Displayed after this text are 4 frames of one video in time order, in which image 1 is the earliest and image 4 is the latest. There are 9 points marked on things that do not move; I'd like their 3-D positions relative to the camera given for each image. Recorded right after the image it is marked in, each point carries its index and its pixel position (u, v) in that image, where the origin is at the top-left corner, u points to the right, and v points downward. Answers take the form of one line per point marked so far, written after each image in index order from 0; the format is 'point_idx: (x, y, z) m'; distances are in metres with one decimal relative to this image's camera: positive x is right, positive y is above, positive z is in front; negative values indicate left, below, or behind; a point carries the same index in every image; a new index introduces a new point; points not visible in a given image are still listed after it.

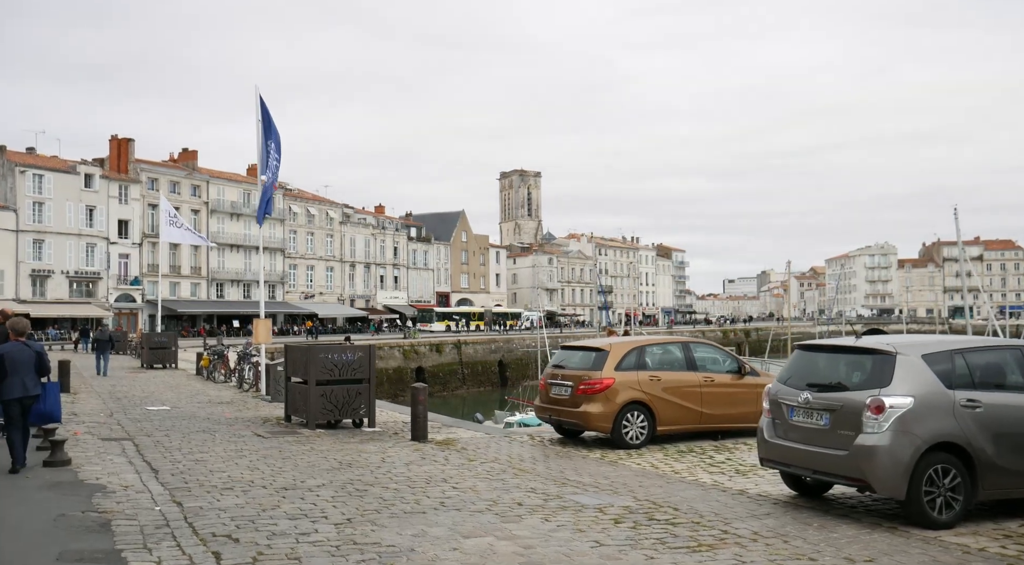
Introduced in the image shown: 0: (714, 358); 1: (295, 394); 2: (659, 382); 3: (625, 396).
0: (+2.9, -1.1, +11.9) m
1: (-3.7, -1.9, +14.0) m
2: (+2.0, -1.4, +11.3) m
3: (+1.5, -1.5, +11.1) m
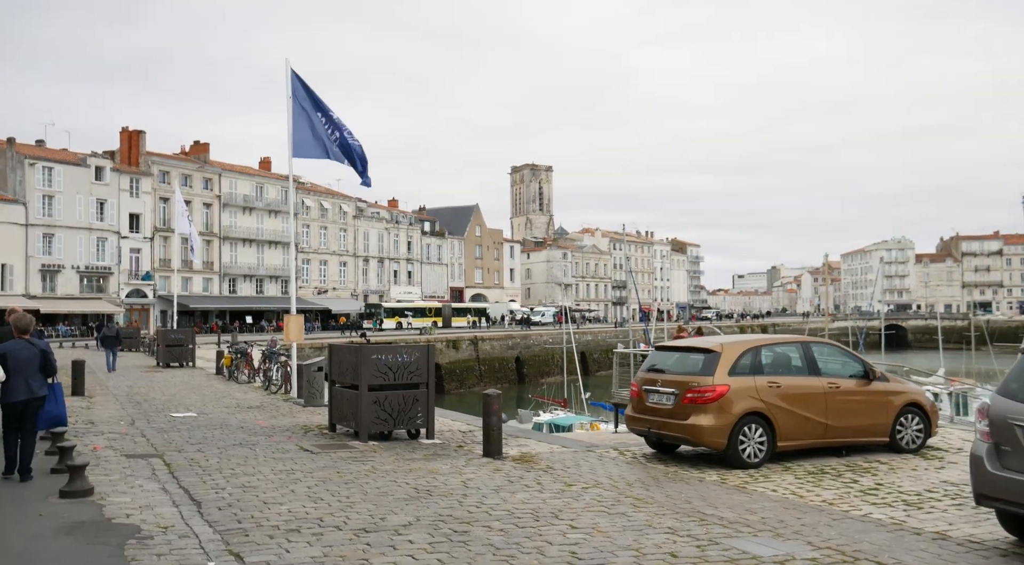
0: (+4.1, -1.0, +10.2) m
1: (-2.6, -1.8, +12.3) m
2: (+3.1, -1.3, +9.6) m
3: (+2.6, -1.4, +9.4) m
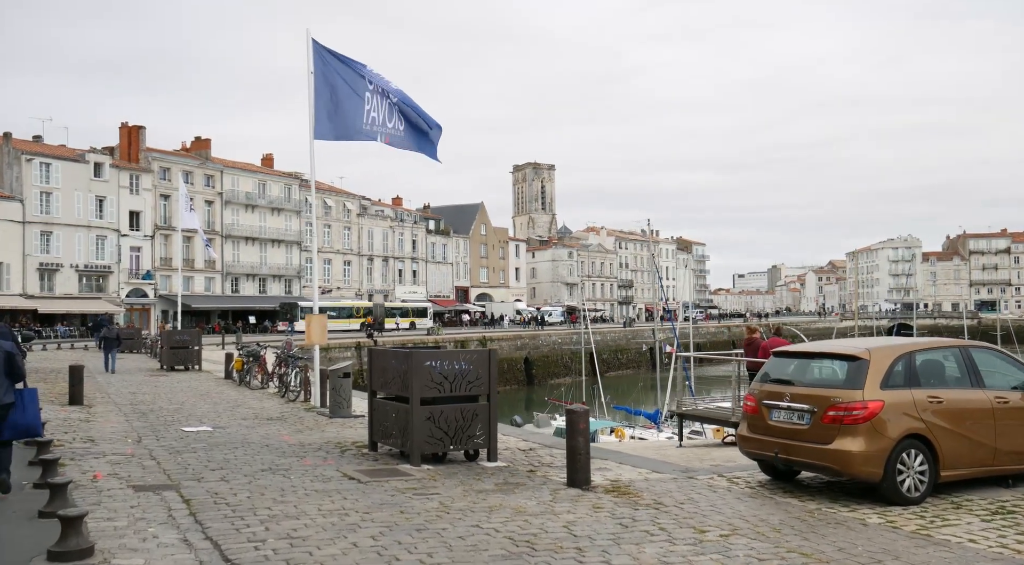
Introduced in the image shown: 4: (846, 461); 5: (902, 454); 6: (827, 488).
0: (+5.0, -0.9, +8.4) m
1: (-1.6, -1.7, +10.5) m
2: (+4.1, -1.2, +7.8) m
3: (+3.6, -1.3, +7.5) m
4: (+3.1, -1.6, +7.5) m
5: (+3.6, -1.6, +7.6) m
6: (+3.2, -2.1, +8.3) m
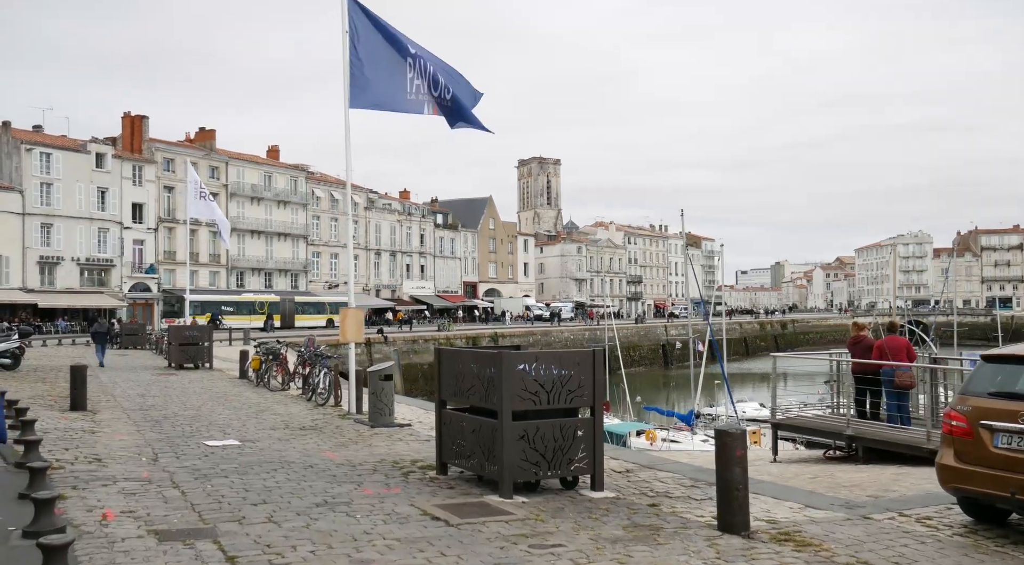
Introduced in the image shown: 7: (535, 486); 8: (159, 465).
0: (+6.1, -0.8, +6.4) m
1: (-0.5, -1.5, +8.5) m
2: (+5.2, -1.0, +5.8) m
3: (+4.7, -1.2, +5.6) m
4: (+4.1, -1.5, +5.5) m
5: (+4.7, -1.5, +5.6) m
6: (+4.3, -2.0, +6.3) m
7: (+0.2, -2.0, +8.2) m
8: (-3.8, -2.0, +8.9) m
